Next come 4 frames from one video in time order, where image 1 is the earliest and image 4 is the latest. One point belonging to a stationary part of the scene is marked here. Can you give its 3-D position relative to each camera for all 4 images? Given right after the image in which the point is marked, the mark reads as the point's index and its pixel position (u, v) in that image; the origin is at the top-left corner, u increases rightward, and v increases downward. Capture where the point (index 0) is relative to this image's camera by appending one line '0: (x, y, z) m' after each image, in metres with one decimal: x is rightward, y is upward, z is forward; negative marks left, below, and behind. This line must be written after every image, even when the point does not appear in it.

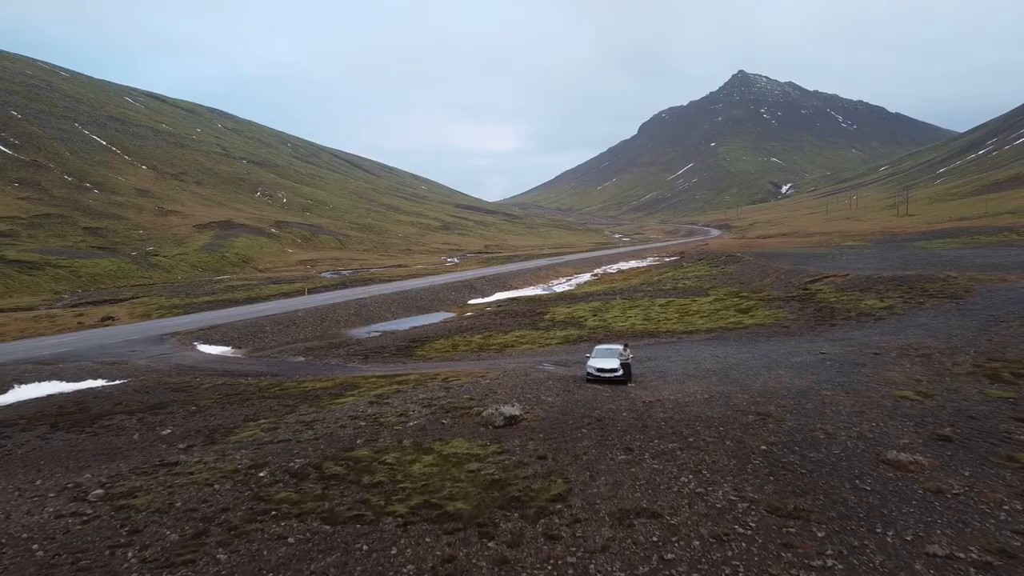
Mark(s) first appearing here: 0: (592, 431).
0: (+2.5, -4.5, +18.0) m
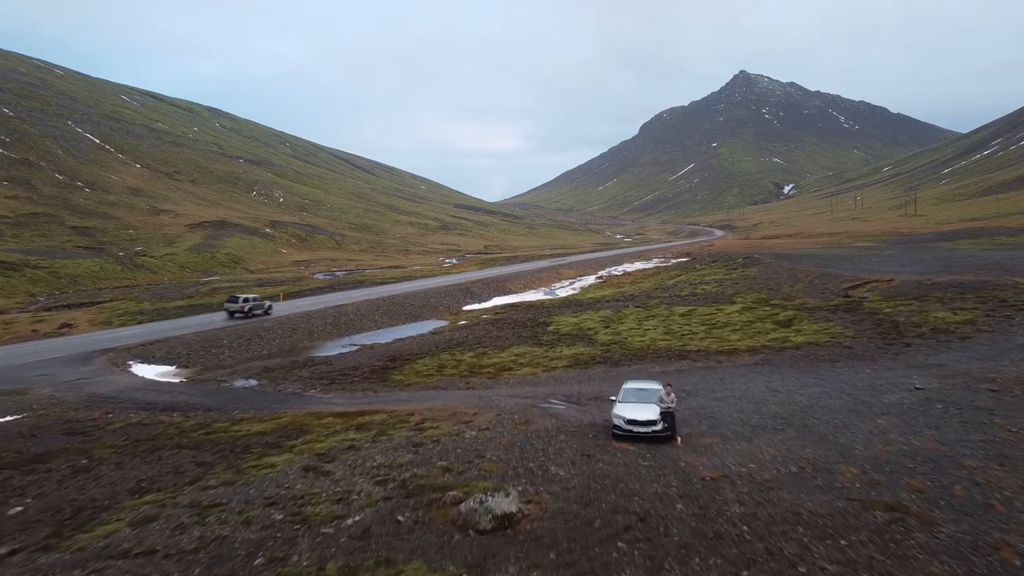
0: (+2.4, -5.0, +11.1) m
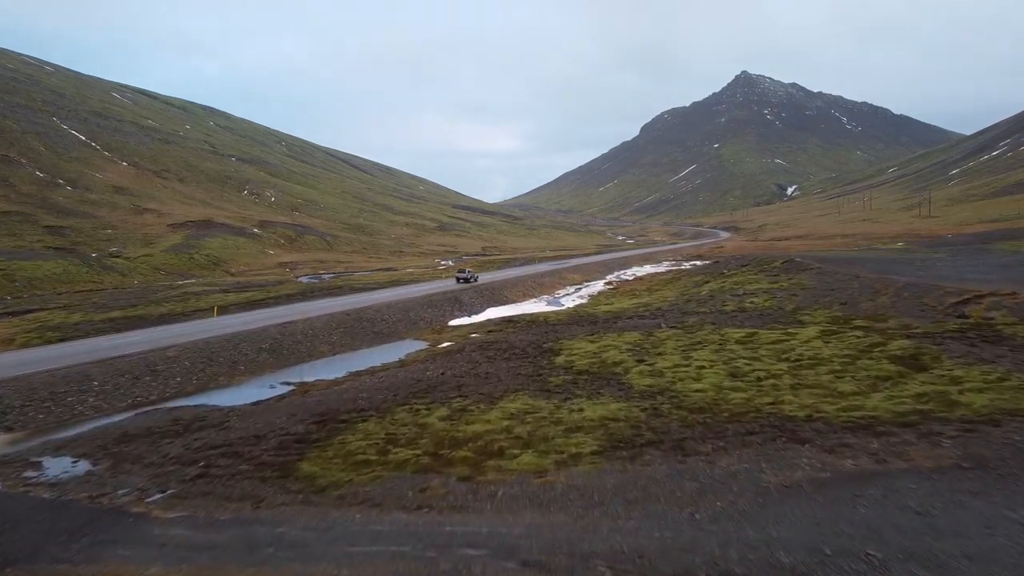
0: (+2.1, -5.9, -1.6) m
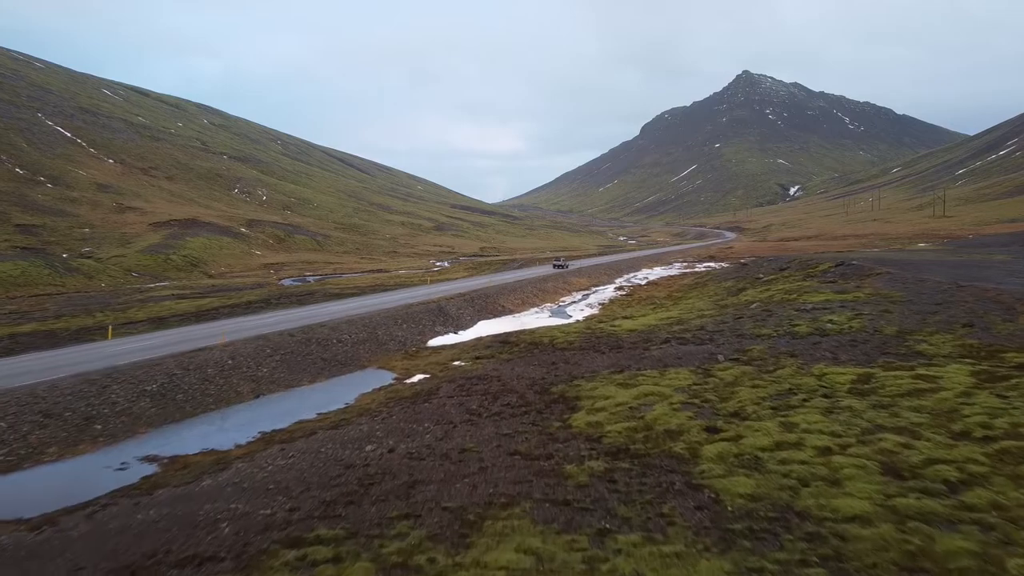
0: (+1.8, -6.7, -13.5) m
